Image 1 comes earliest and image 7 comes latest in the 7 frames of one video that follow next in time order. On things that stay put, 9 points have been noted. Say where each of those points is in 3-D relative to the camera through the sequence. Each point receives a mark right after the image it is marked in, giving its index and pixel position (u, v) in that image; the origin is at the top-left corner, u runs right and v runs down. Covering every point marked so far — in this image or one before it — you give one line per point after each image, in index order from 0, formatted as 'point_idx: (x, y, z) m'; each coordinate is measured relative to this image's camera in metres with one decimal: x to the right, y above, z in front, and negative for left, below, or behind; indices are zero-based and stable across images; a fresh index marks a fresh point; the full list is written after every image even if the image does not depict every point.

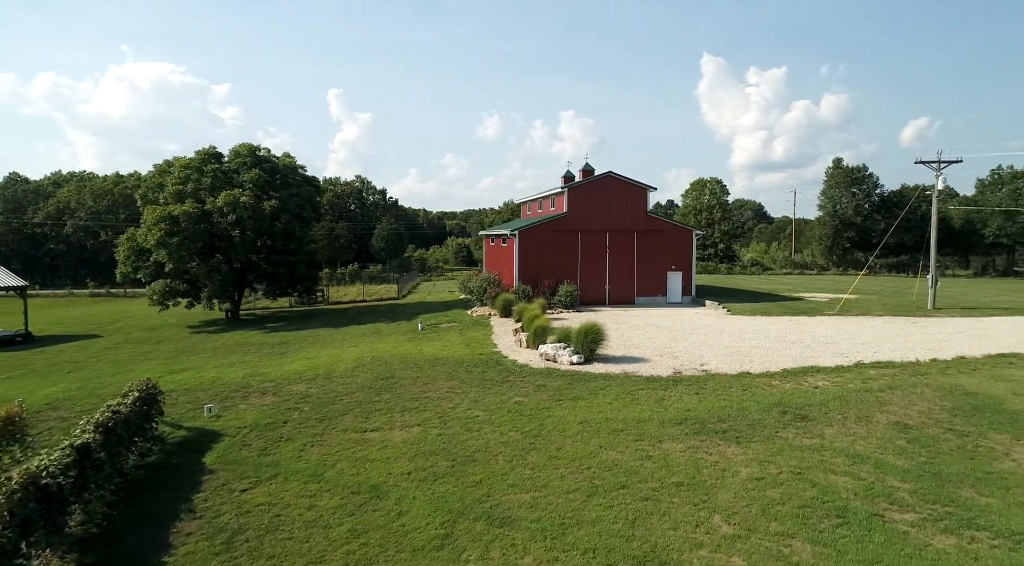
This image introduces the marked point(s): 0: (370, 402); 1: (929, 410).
0: (-3.1, -2.7, +14.4) m
1: (+7.9, -2.4, +12.1) m
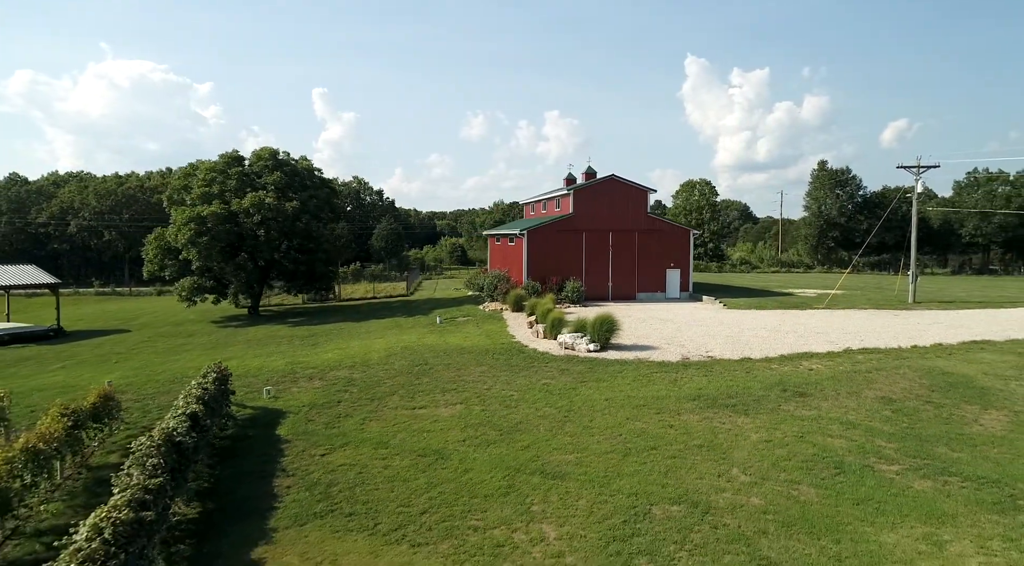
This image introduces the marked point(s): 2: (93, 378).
0: (-2.5, -2.5, +15.9) m
1: (+8.6, -2.2, +13.8) m
2: (-11.2, -2.5, +17.2) m
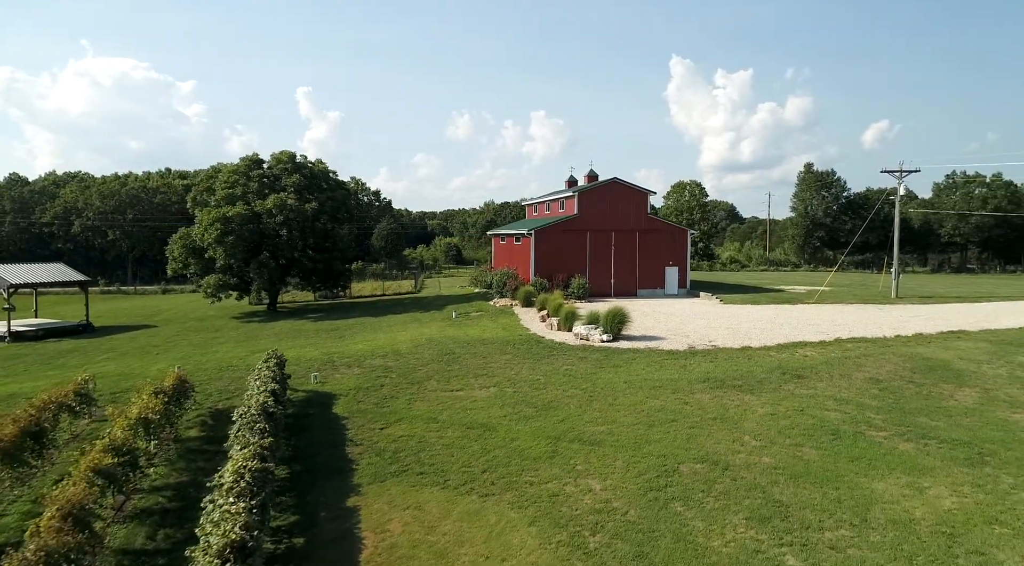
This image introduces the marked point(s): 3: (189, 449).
0: (-1.8, -2.4, +17.4) m
1: (+9.3, -2.1, +15.6) m
2: (-10.6, -2.4, +18.5) m
3: (-5.9, -3.0, +11.7) m
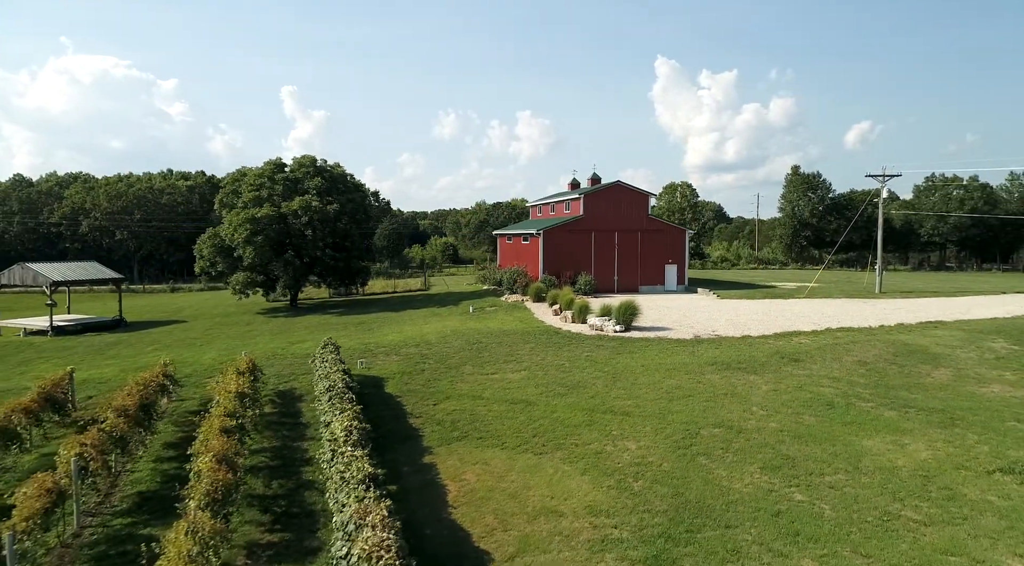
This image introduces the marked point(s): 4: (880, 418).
0: (-1.0, -2.2, +19.1) m
1: (+10.1, -1.9, +17.6) m
2: (-9.9, -2.3, +20.1) m
3: (-5.0, -2.9, +13.4) m
4: (+7.4, -2.7, +12.8) m
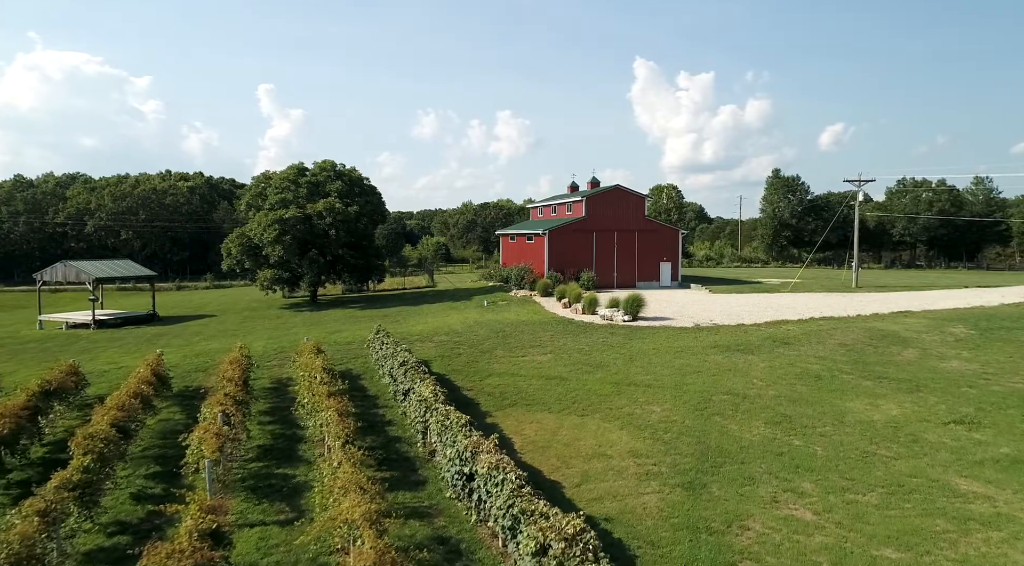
0: (-0.3, -2.0, +21.5) m
1: (+10.9, -1.7, +20.3) m
2: (-9.1, -2.1, +22.1) m
3: (-4.1, -2.7, +15.6) m
4: (+8.3, -2.5, +15.4) m
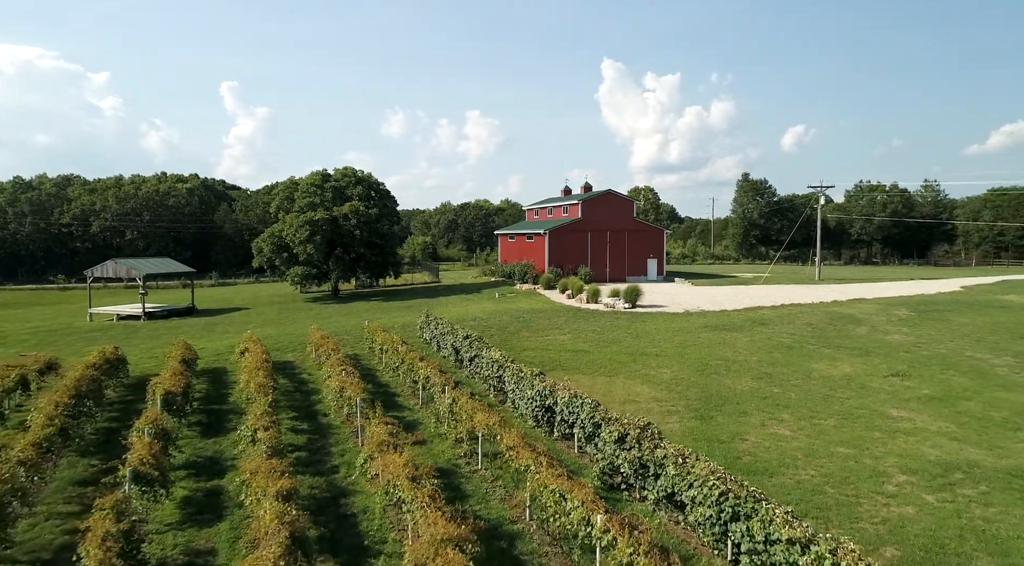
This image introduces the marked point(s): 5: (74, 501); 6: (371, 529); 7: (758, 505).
0: (+0.6, -1.7, +25.2) m
1: (+11.8, -1.4, +24.5) m
2: (-8.3, -1.8, +25.5) m
3: (-3.0, -2.4, +19.2) m
4: (+9.5, -2.2, +19.5) m
5: (-7.4, -3.7, +10.7) m
6: (-2.1, -3.7, +9.6) m
7: (+3.2, -2.9, +8.3) m
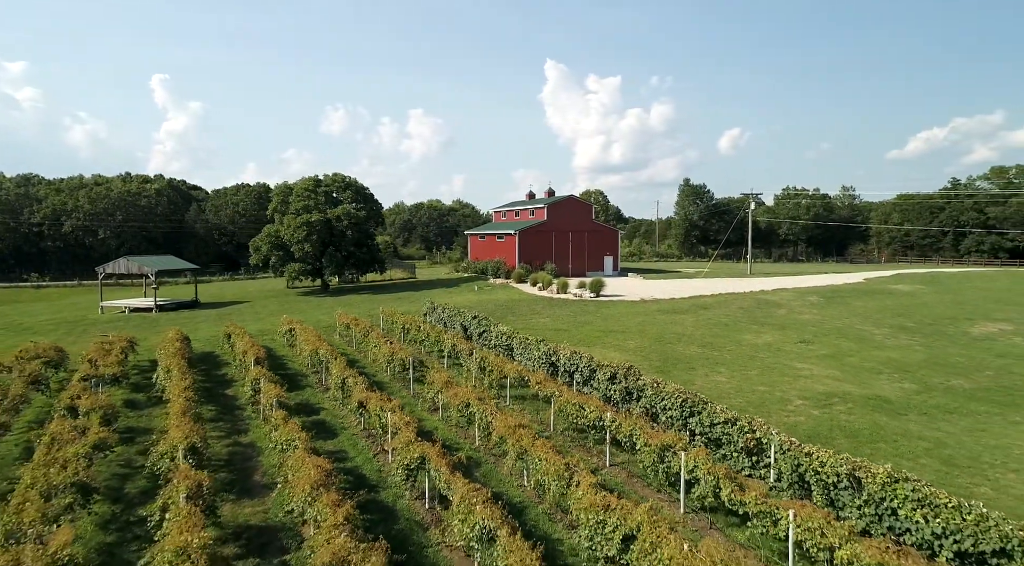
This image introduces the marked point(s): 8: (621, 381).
0: (-0.1, -1.4, +29.8) m
1: (+11.2, -1.0, +30.1) m
2: (-9.0, -1.5, +29.3) m
3: (-3.1, -2.1, +23.5) m
4: (+9.3, -1.8, +24.9) m
5: (-6.8, -3.4, +14.7) m
6: (-1.4, -3.4, +14.0) m
7: (+4.0, -2.5, +13.2) m
8: (+2.6, -2.3, +15.2) m
